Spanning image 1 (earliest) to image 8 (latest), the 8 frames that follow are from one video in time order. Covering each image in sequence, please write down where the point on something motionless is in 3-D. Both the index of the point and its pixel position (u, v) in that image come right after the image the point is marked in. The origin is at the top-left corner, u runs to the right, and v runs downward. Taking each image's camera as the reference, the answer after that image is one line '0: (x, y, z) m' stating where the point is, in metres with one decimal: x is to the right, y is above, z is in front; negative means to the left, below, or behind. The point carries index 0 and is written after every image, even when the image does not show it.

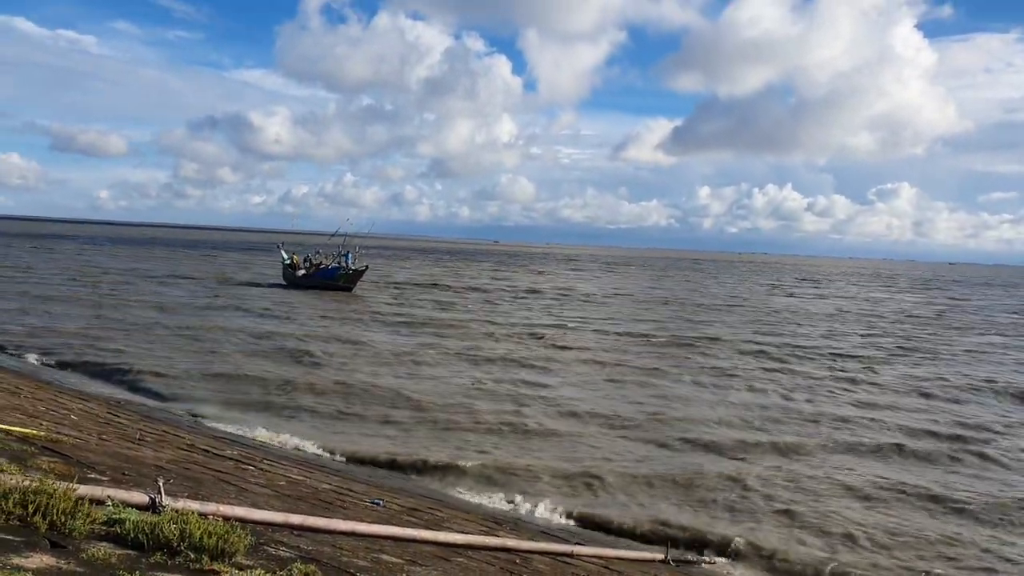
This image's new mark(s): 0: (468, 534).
0: (-0.4, -2.4, +7.6) m
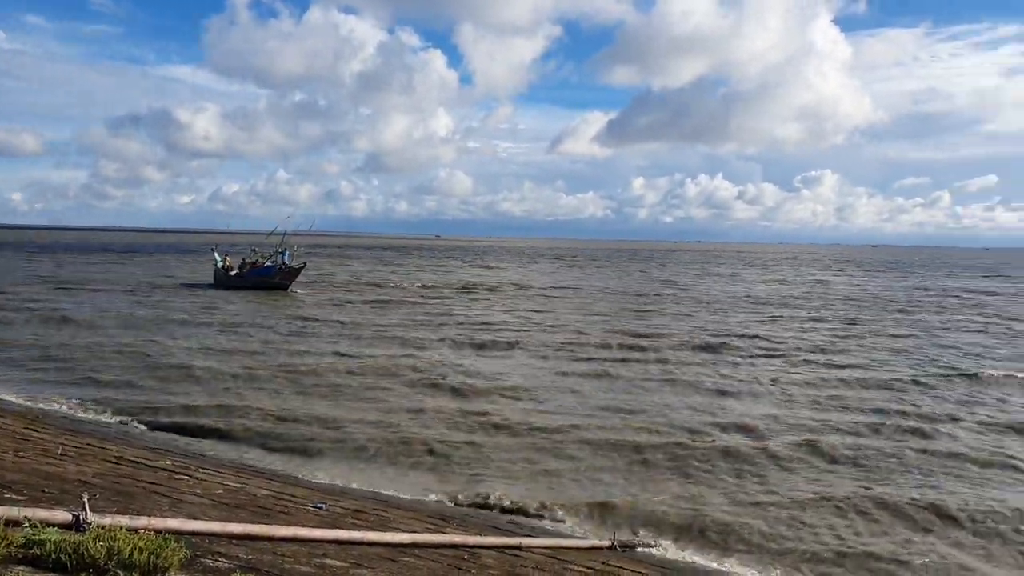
0: (-1.0, -2.4, +7.5) m
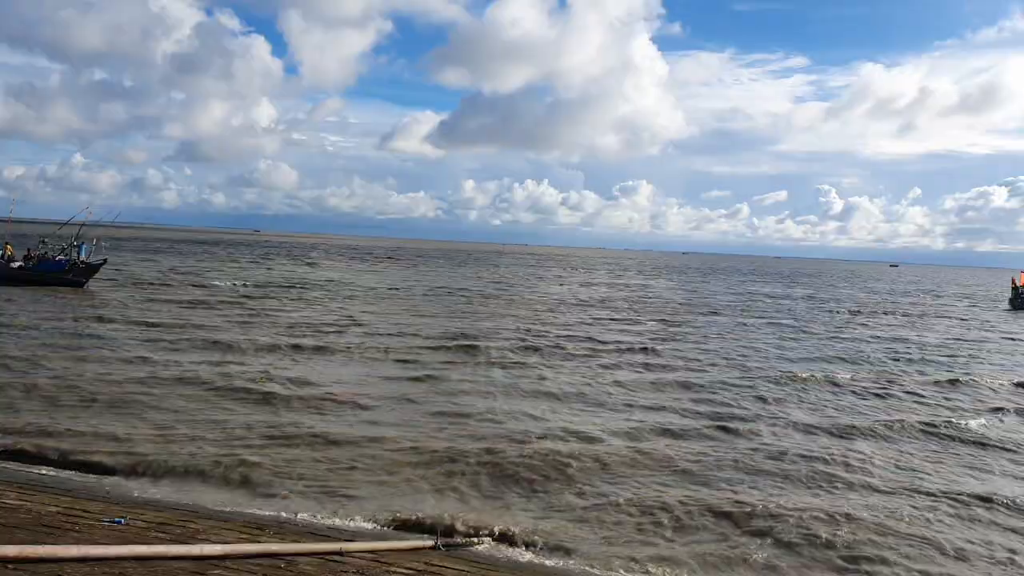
0: (-2.6, -2.4, +7.1) m
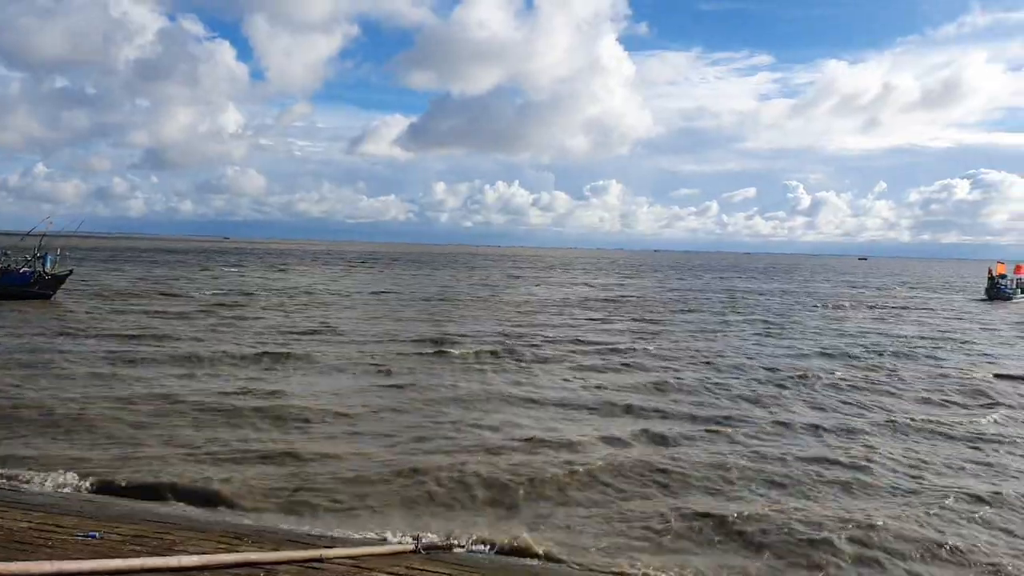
0: (-0.3, -2.6, +8.3) m
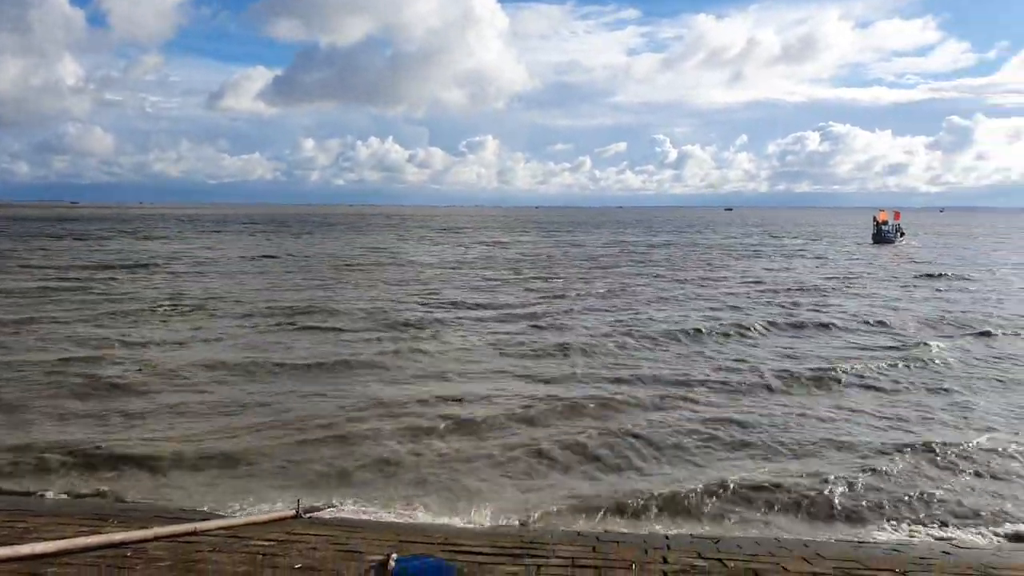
0: (-0.5, -2.4, +7.7) m
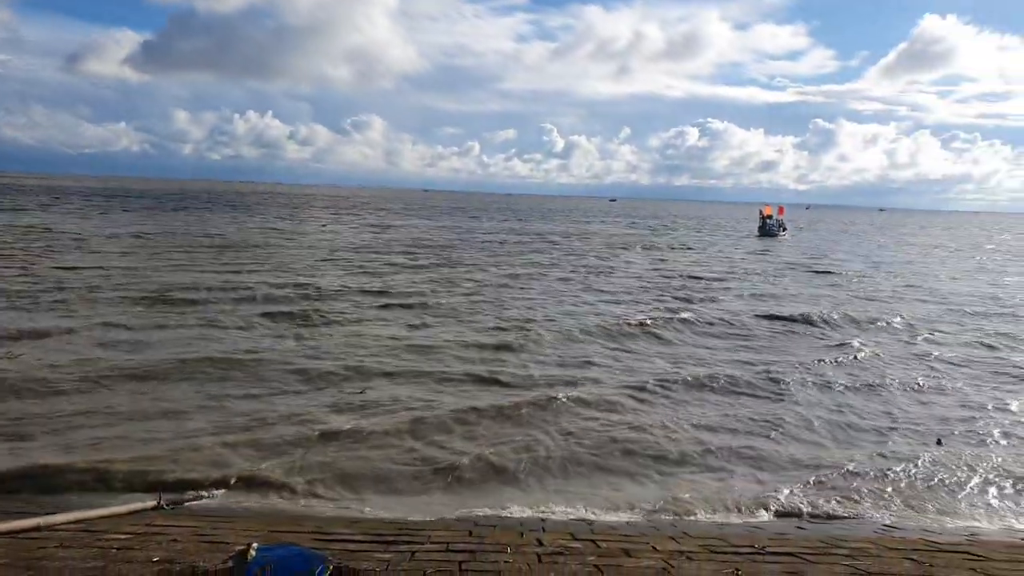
0: (-0.7, -2.3, +7.0) m
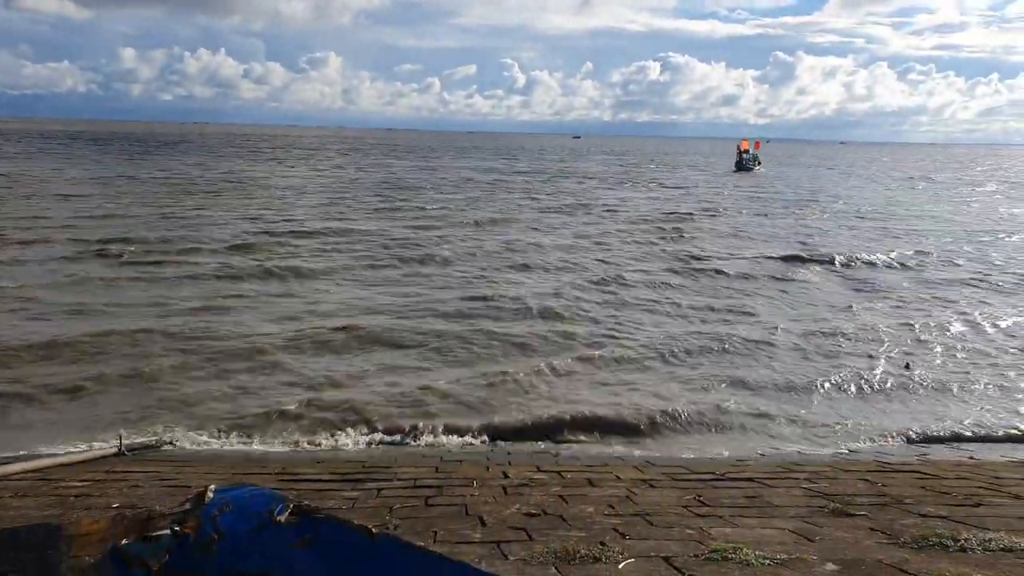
0: (-0.9, -1.7, +7.1) m
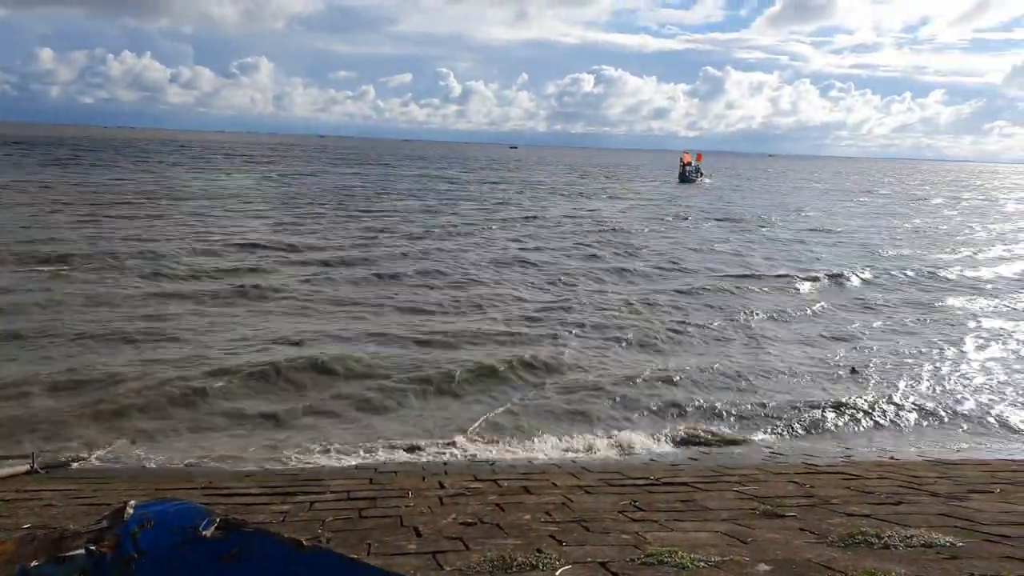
0: (-1.0, -1.9, +7.2) m
